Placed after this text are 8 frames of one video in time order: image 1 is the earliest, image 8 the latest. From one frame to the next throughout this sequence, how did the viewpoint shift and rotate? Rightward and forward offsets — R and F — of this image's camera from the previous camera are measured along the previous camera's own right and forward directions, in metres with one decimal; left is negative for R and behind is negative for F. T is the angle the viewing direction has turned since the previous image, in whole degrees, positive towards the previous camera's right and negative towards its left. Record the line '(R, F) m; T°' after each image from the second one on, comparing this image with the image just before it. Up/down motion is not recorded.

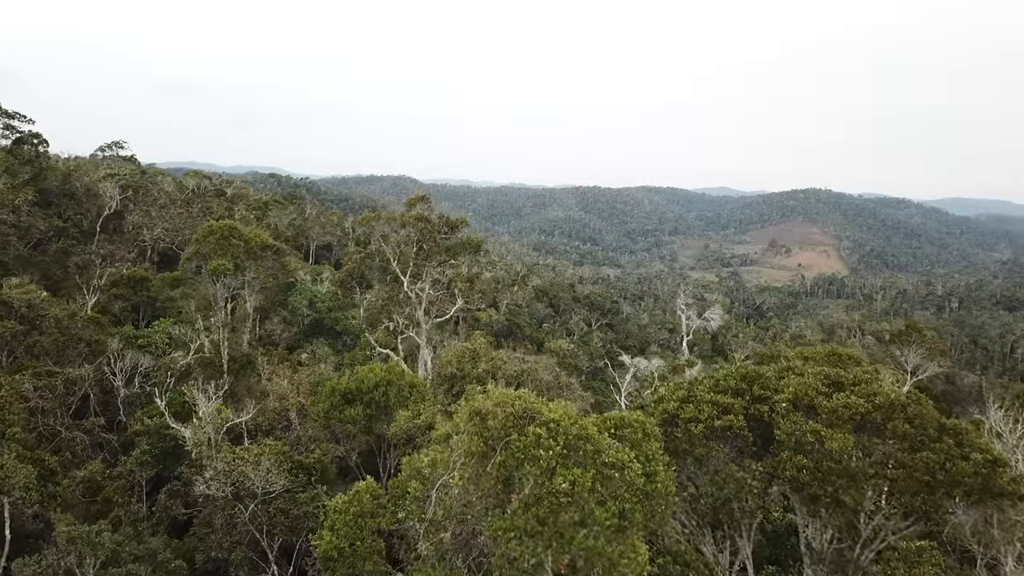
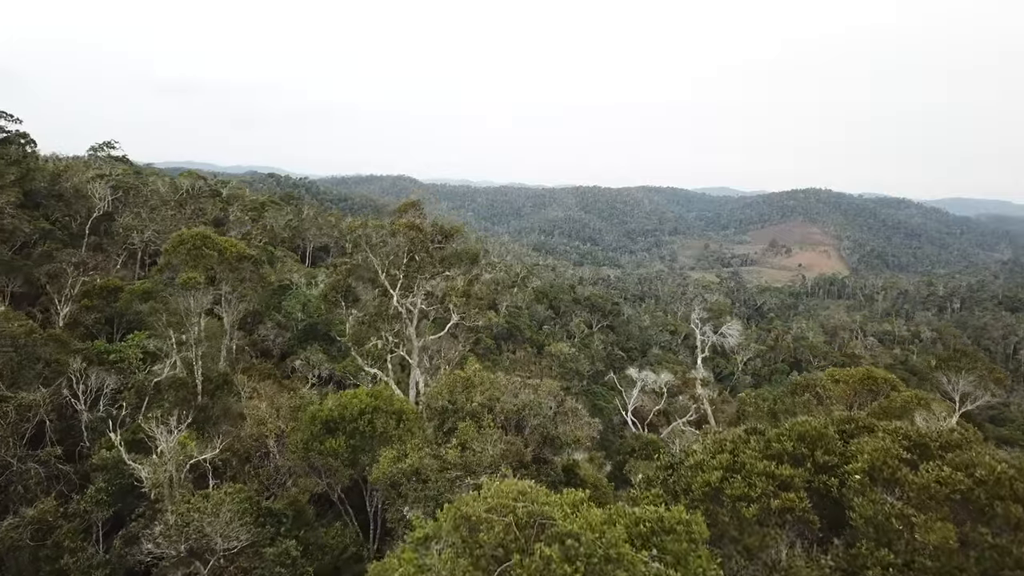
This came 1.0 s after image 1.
(0.0, +0.8) m; 0°
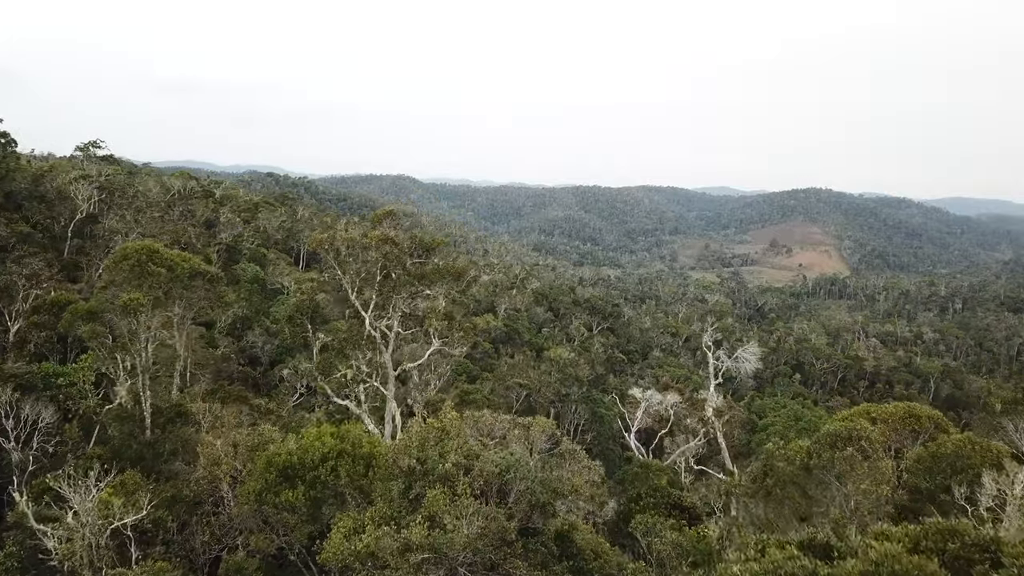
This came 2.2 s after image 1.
(+0.2, +1.0) m; 0°
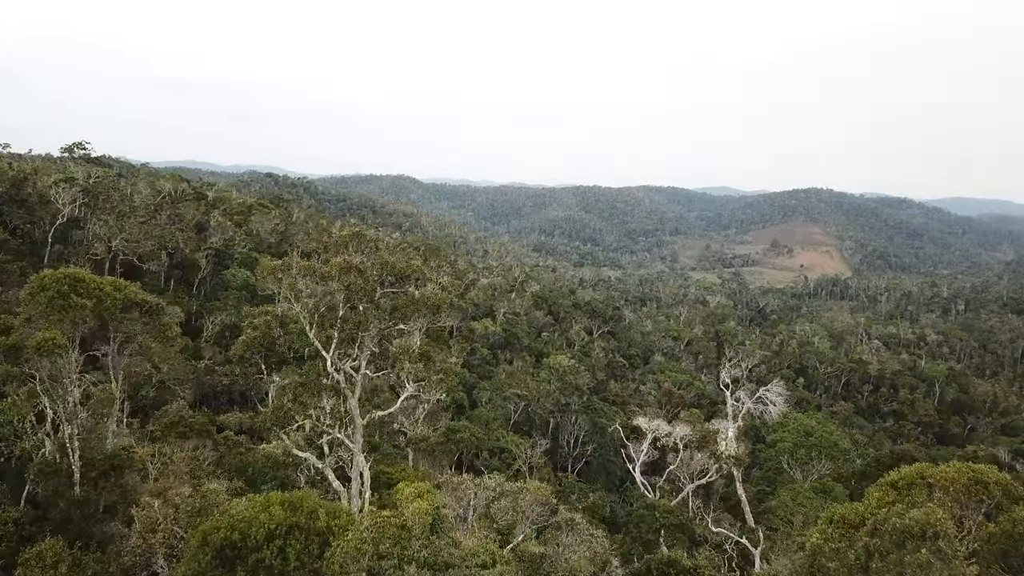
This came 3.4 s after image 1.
(+0.1, +1.1) m; 0°
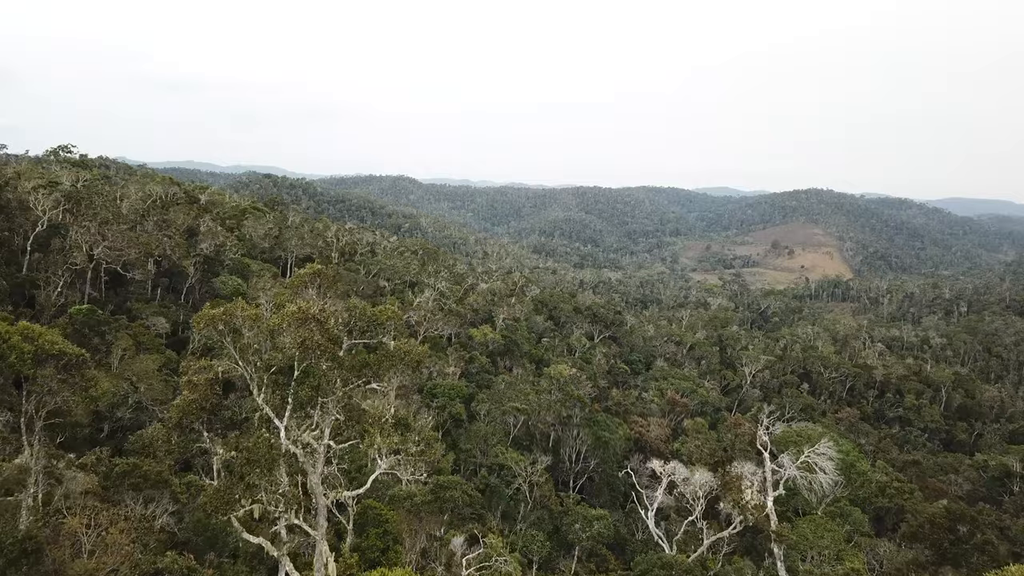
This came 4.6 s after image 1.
(0.0, +1.2) m; 0°
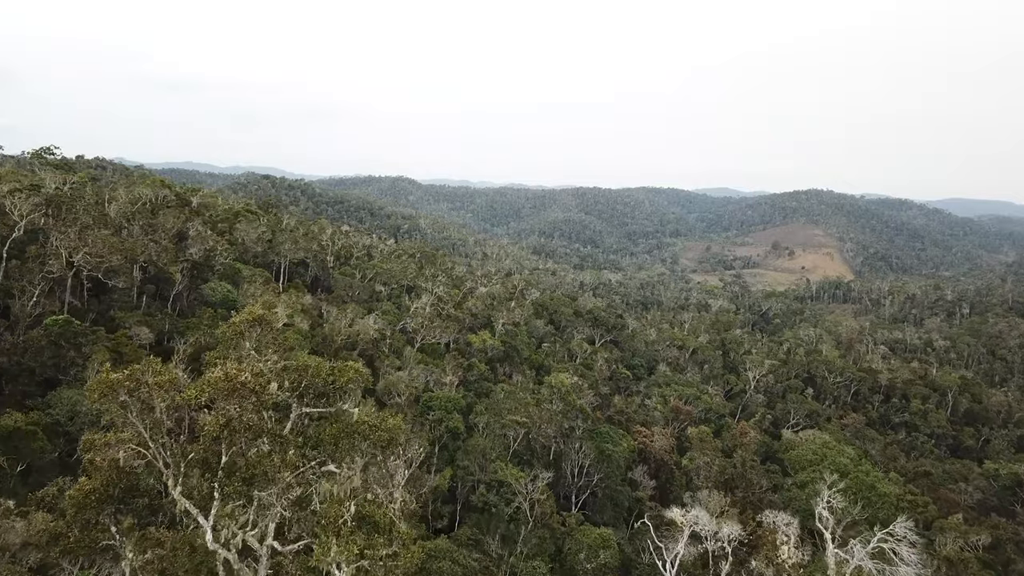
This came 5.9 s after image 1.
(0.0, +1.2) m; 0°
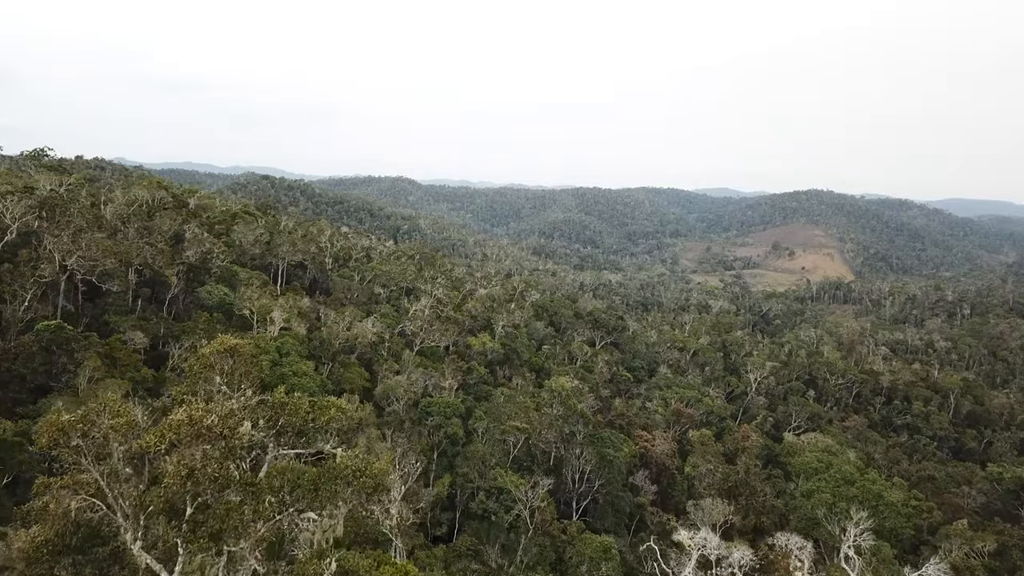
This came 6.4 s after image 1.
(0.0, +0.4) m; 0°
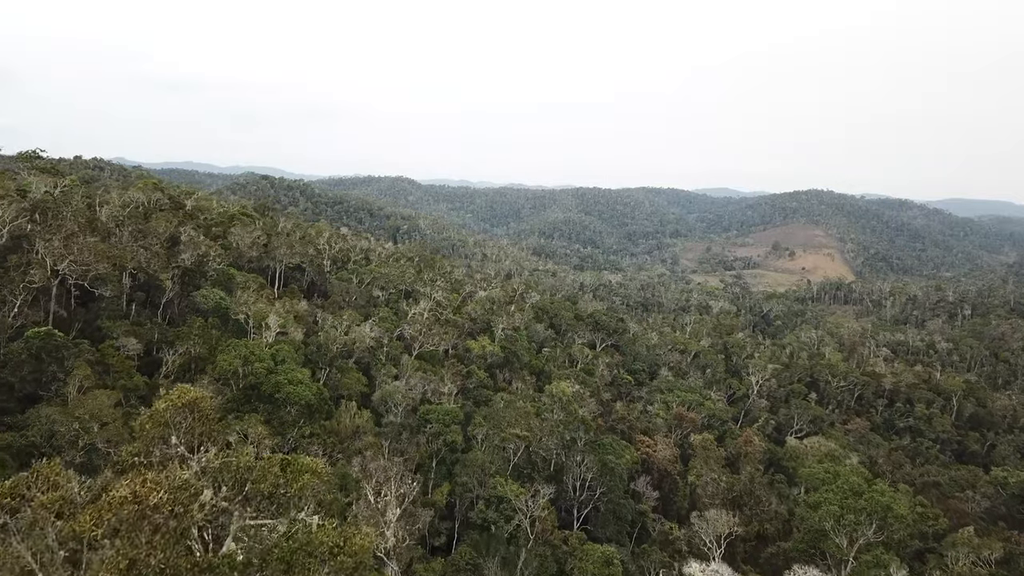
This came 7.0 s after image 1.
(0.0, +0.5) m; 0°
